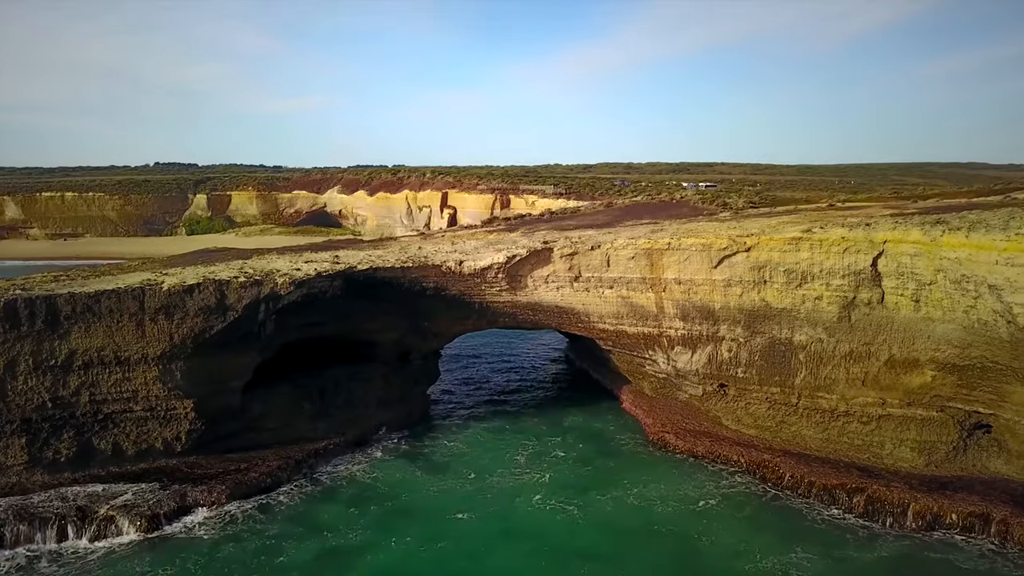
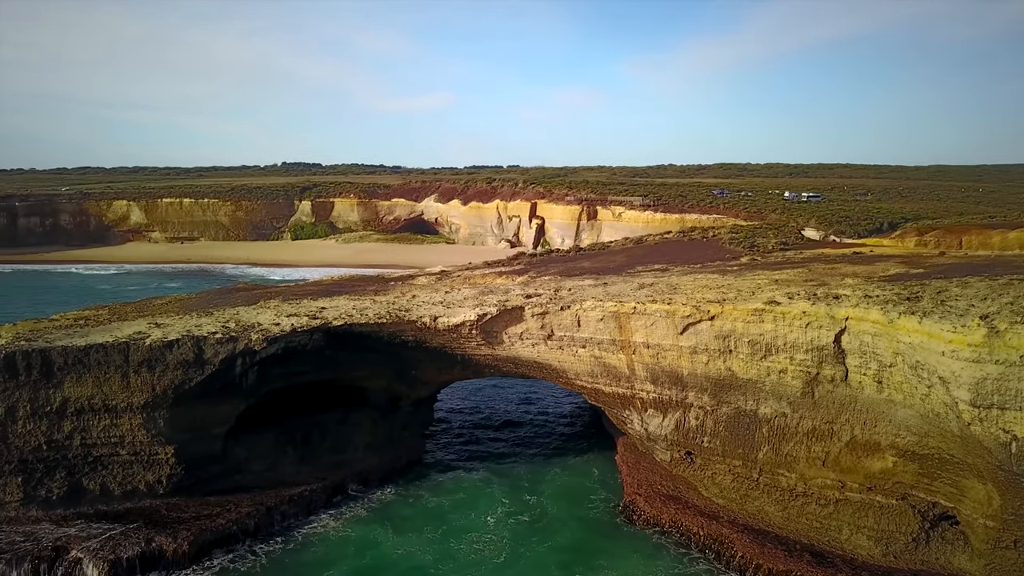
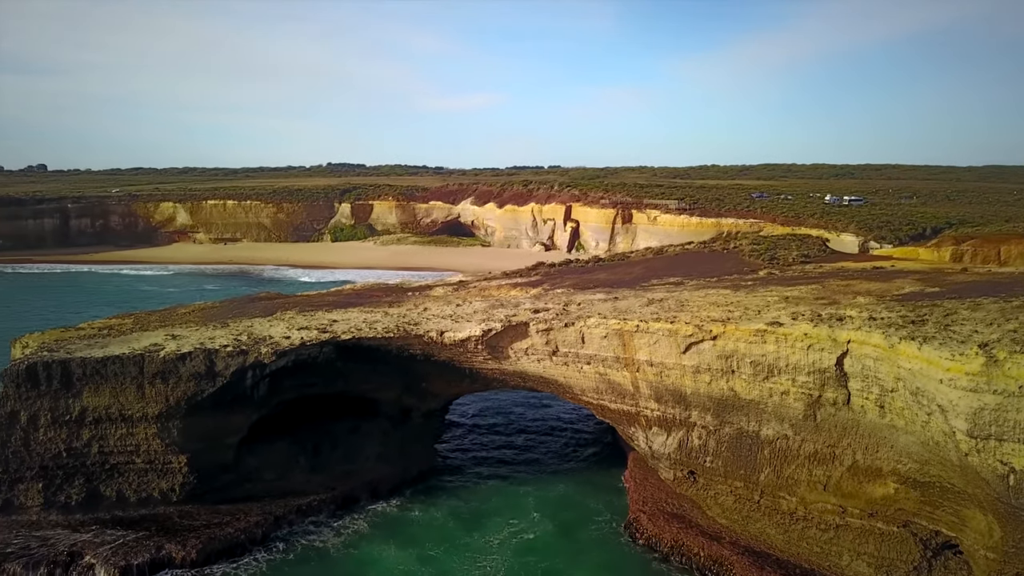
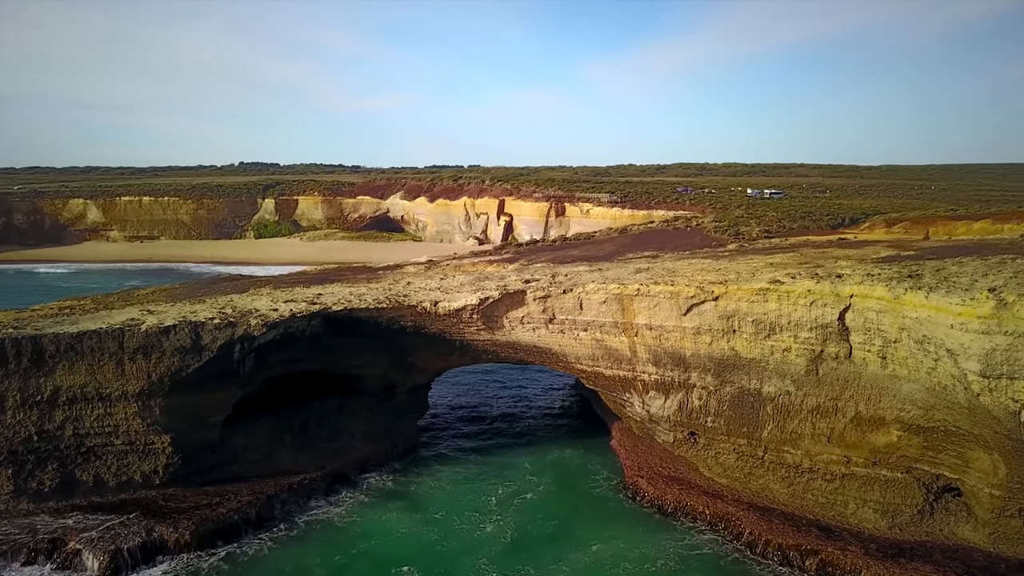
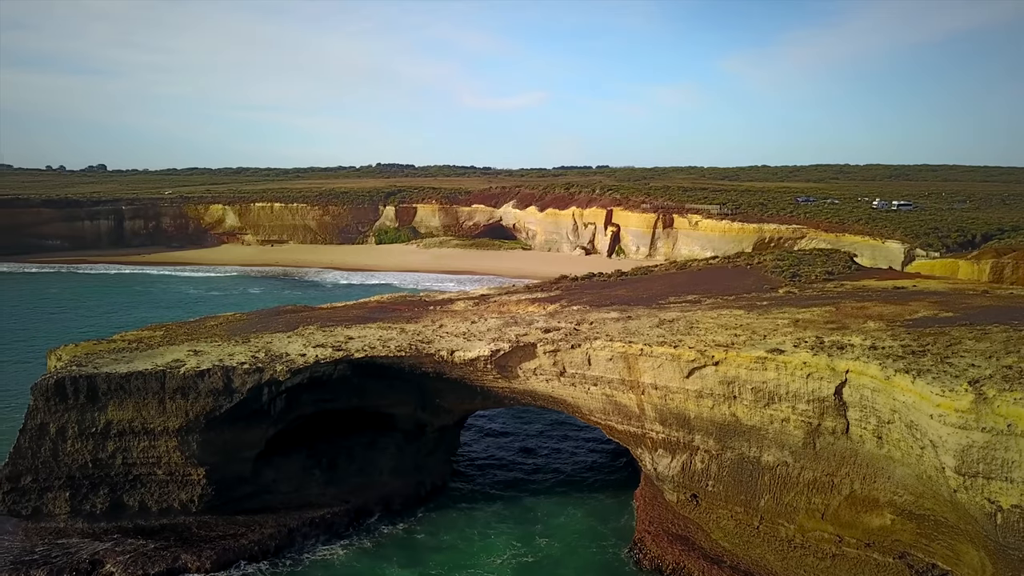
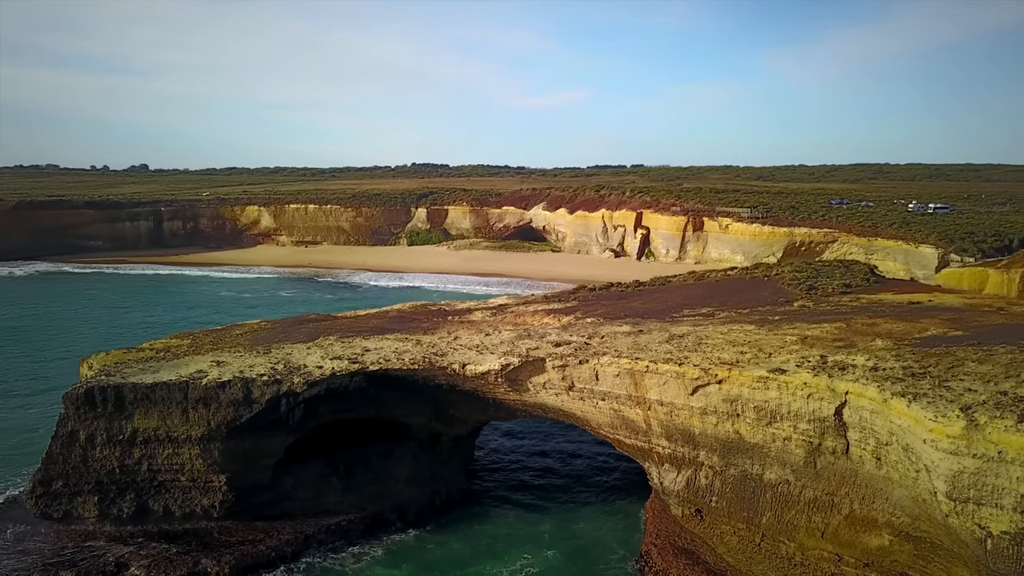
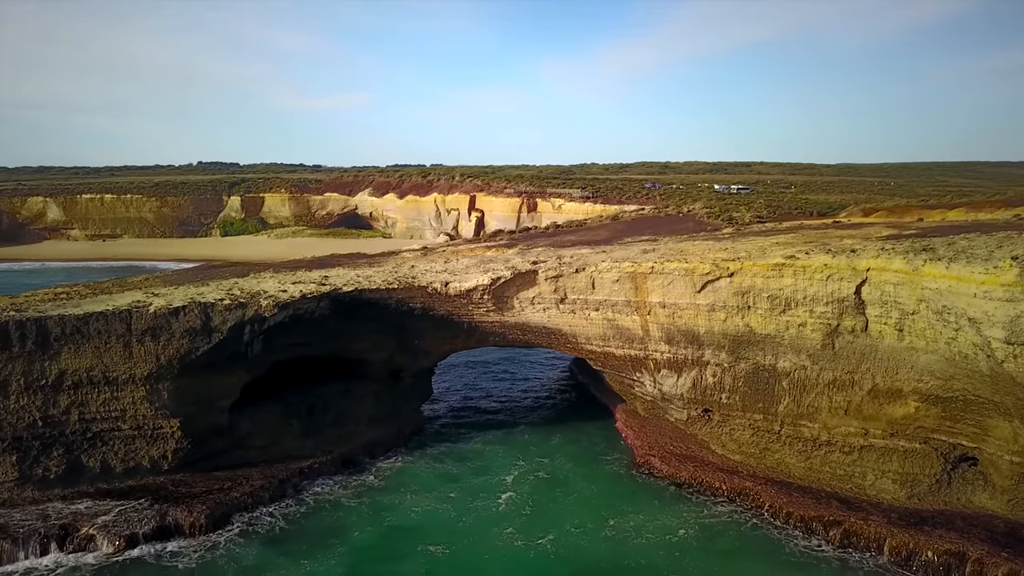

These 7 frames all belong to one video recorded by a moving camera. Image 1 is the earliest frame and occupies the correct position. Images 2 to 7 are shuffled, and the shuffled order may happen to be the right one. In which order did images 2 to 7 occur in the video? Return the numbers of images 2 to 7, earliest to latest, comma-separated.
7, 4, 2, 3, 5, 6
